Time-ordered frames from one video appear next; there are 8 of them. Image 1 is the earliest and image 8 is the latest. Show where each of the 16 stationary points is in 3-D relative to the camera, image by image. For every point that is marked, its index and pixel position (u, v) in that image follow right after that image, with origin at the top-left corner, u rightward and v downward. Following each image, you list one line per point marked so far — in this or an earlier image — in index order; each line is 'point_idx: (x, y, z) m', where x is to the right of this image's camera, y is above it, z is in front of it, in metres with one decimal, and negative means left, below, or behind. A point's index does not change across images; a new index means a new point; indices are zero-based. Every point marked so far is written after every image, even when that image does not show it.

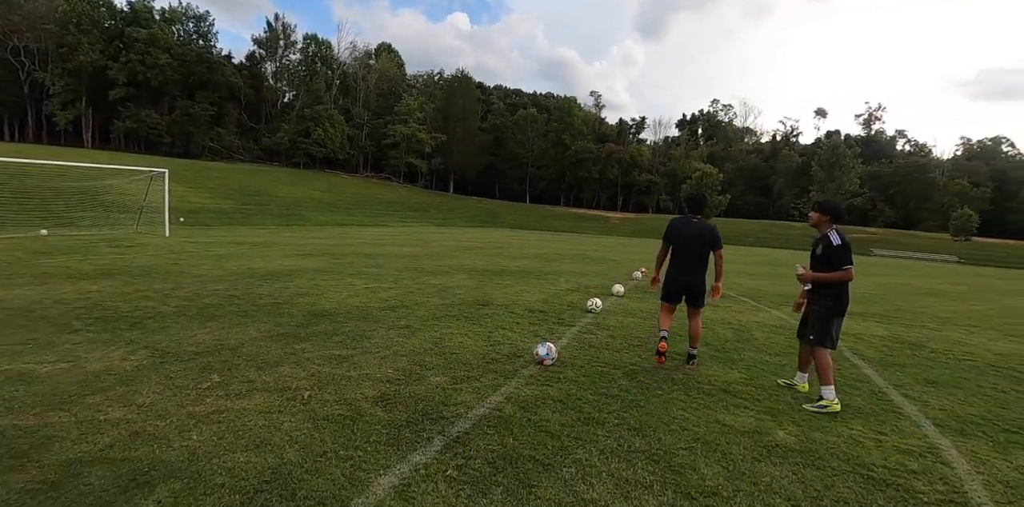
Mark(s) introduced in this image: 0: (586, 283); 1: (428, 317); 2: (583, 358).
0: (+1.7, -0.6, +10.8) m
1: (-1.3, -1.0, +7.6) m
2: (+0.8, -1.2, +5.4) m
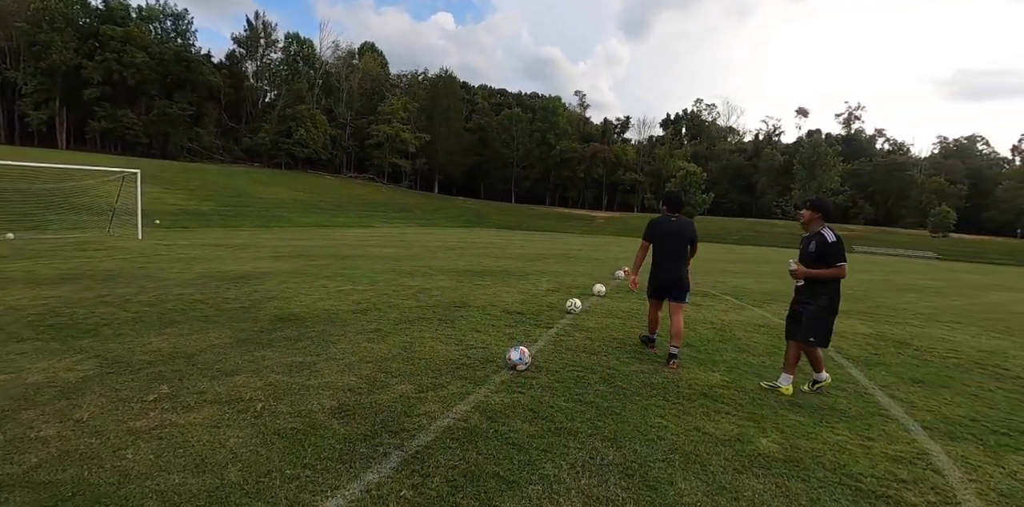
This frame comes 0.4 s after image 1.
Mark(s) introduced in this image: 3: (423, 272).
0: (+1.2, -0.6, +10.6) m
1: (-1.7, -1.0, +7.3) m
2: (+0.5, -1.2, +5.1) m
3: (-2.3, -0.4, +12.0) m
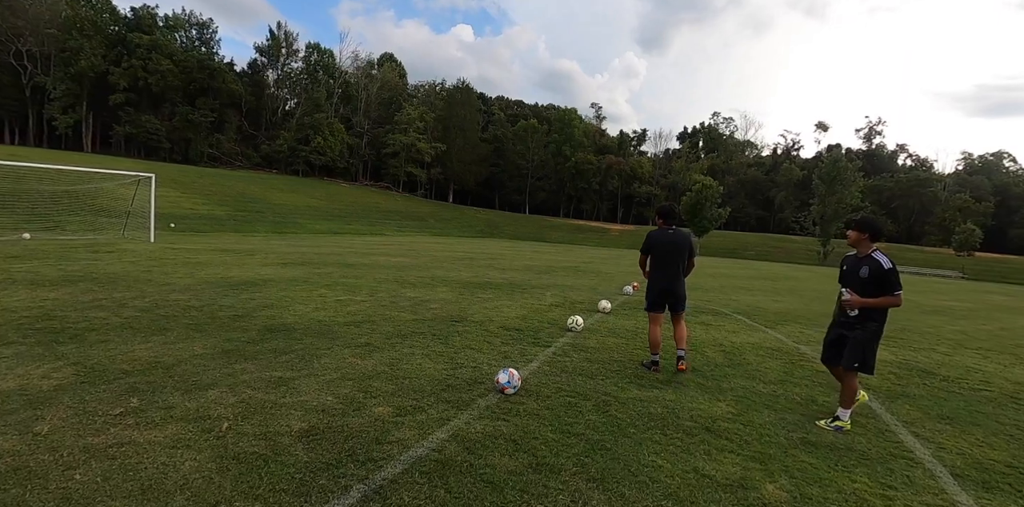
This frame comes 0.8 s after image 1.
0: (+1.3, -0.9, +10.2) m
1: (-1.7, -1.2, +7.0) m
2: (+0.4, -1.3, +4.8) m
3: (-2.2, -0.7, +11.8) m
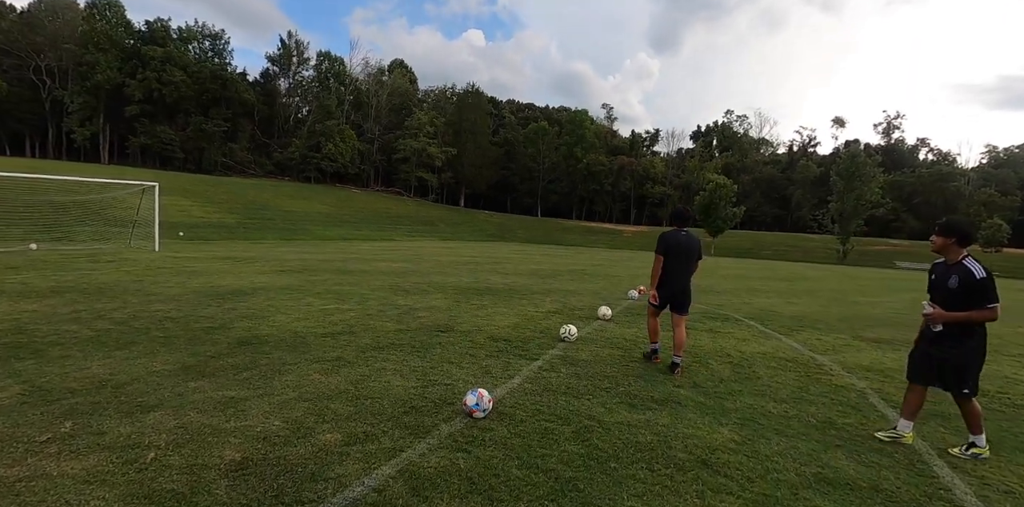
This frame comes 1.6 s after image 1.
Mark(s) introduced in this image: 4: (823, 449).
0: (+1.2, -0.9, +9.6) m
1: (-1.9, -1.2, +6.5) m
2: (+0.1, -1.4, +4.2) m
3: (-2.2, -0.8, +11.3) m
4: (+2.2, -1.4, +3.4) m
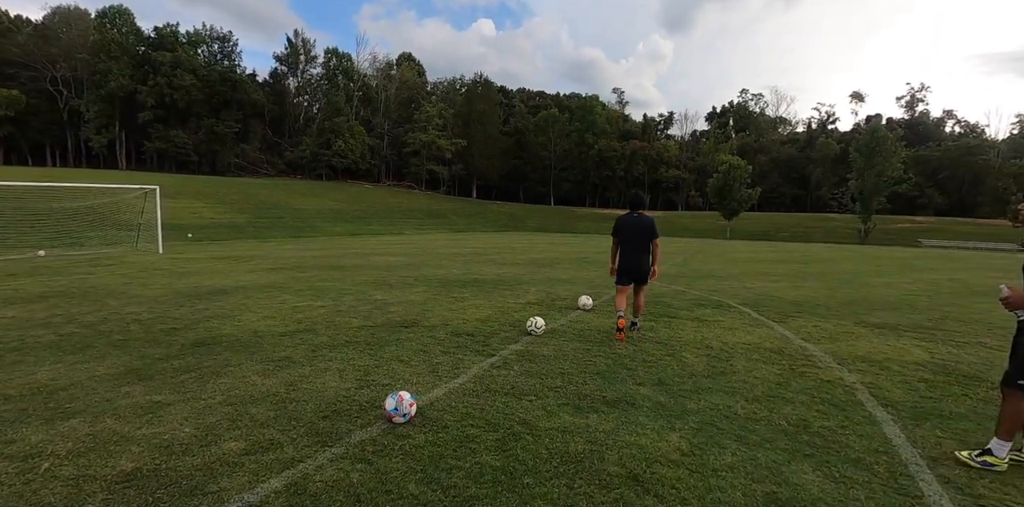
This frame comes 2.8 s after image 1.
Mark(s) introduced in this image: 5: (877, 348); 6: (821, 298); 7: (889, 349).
0: (+0.9, -0.7, +9.1) m
1: (-2.4, -1.1, +6.1) m
2: (-0.4, -1.2, +3.7) m
3: (-2.5, -0.6, +10.9) m
4: (+1.6, -1.2, +2.9) m
5: (+3.8, -1.0, +4.9) m
6: (+5.3, -0.8, +8.1) m
7: (+3.9, -1.0, +4.9) m
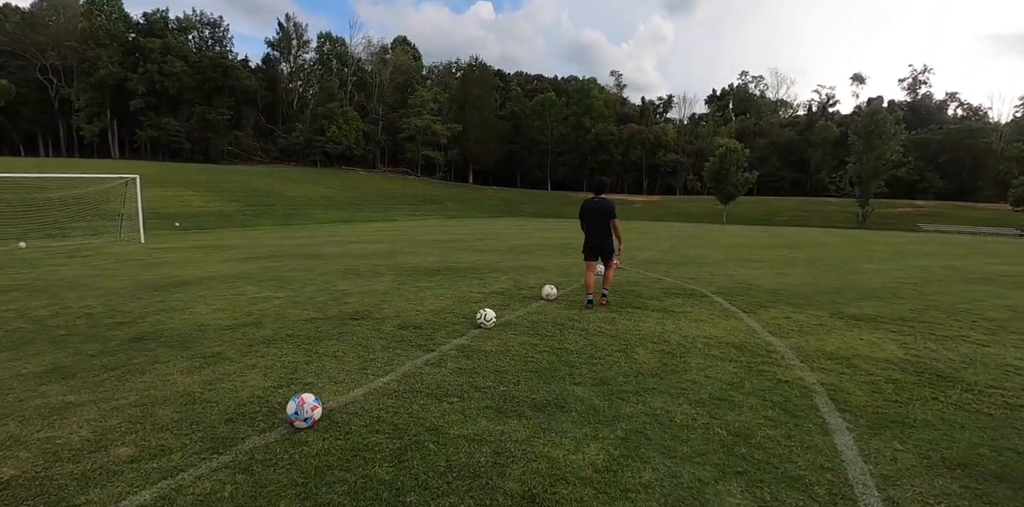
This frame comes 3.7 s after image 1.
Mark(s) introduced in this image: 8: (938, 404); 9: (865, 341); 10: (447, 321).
0: (+0.3, -0.5, +8.7) m
1: (-2.9, -1.0, +5.7) m
2: (-1.0, -1.2, +3.4) m
3: (-3.0, -0.3, +10.5) m
4: (+1.0, -1.2, +2.5) m
5: (+3.2, -0.8, +4.5) m
6: (+4.7, -0.5, +7.7) m
7: (+3.3, -0.8, +4.5) m
8: (+2.9, -1.0, +3.2) m
9: (+3.4, -0.8, +4.6) m
10: (-0.8, -0.8, +5.7) m
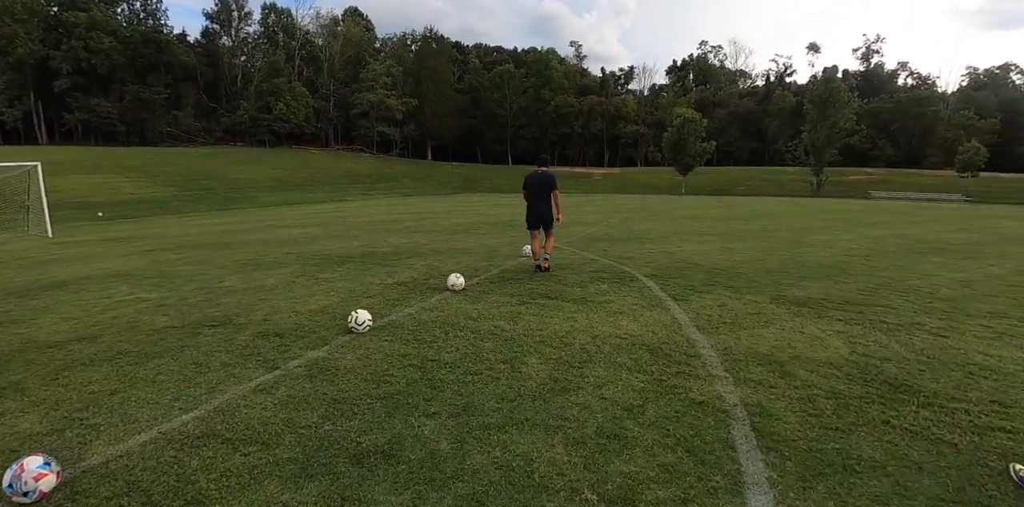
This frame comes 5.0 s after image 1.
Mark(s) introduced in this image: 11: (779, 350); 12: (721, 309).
0: (-1.0, -0.2, +7.7) m
1: (-4.0, -1.0, +4.6) m
2: (-1.9, -1.2, +2.3) m
3: (-4.4, -0.1, +9.3) m
4: (+0.1, -1.1, +1.6) m
5: (+2.2, -0.6, +3.8) m
6: (+3.4, -0.1, +7.0) m
7: (+2.3, -0.6, +3.8) m
8: (+1.9, -0.9, +2.5) m
9: (+2.3, -0.6, +3.8) m
10: (-1.9, -0.7, +4.7) m
11: (+2.0, -0.7, +3.5) m
12: (+2.0, -0.5, +4.5) m
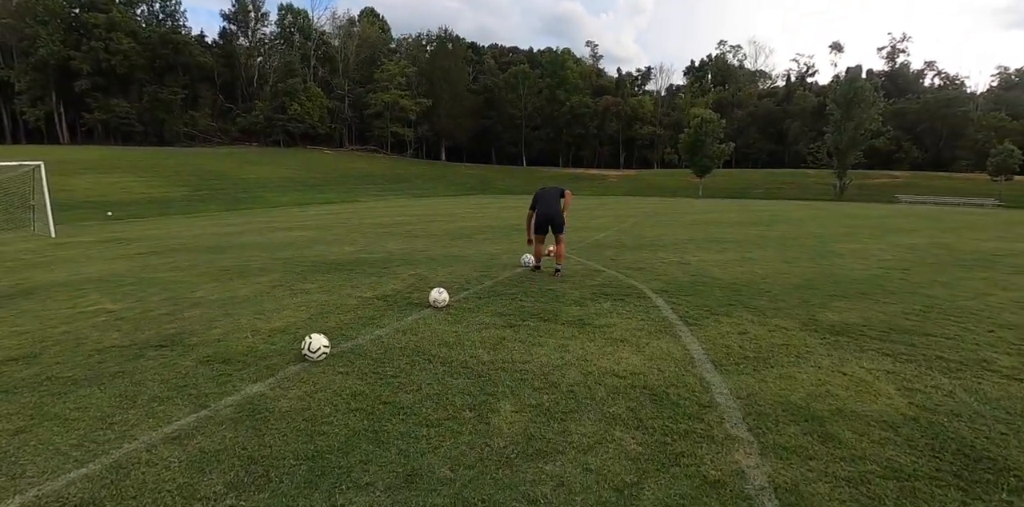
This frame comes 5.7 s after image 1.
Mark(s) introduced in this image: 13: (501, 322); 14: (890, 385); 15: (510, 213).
0: (-1.0, -0.3, +7.1) m
1: (-4.2, -1.1, +4.0) m
2: (-2.2, -1.3, +1.8) m
3: (-4.4, -0.2, +8.8) m
4: (-0.1, -1.3, +1.0) m
5: (+2.0, -0.8, +3.0) m
6: (+3.4, -0.3, +6.2) m
7: (+2.1, -0.8, +3.0) m
8: (+1.7, -1.0, +1.8) m
9: (+2.1, -0.8, +3.1) m
10: (-2.0, -0.8, +4.1) m
11: (+1.8, -0.8, +2.8) m
12: (+1.8, -0.7, +3.8) m
13: (-0.1, -0.6, +4.4) m
14: (+2.3, -0.8, +3.0) m
15: (-0.2, +1.5, +18.8) m
